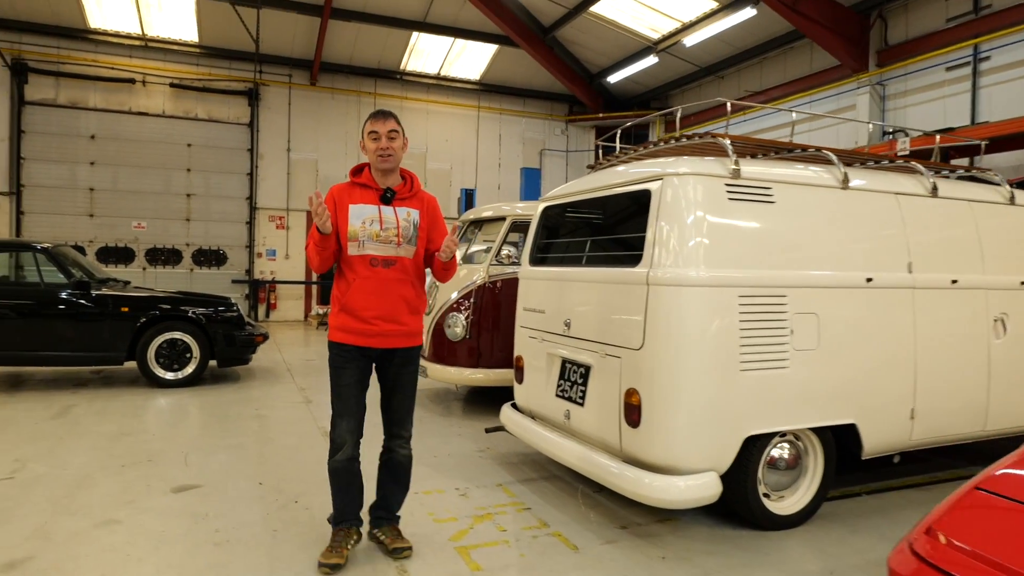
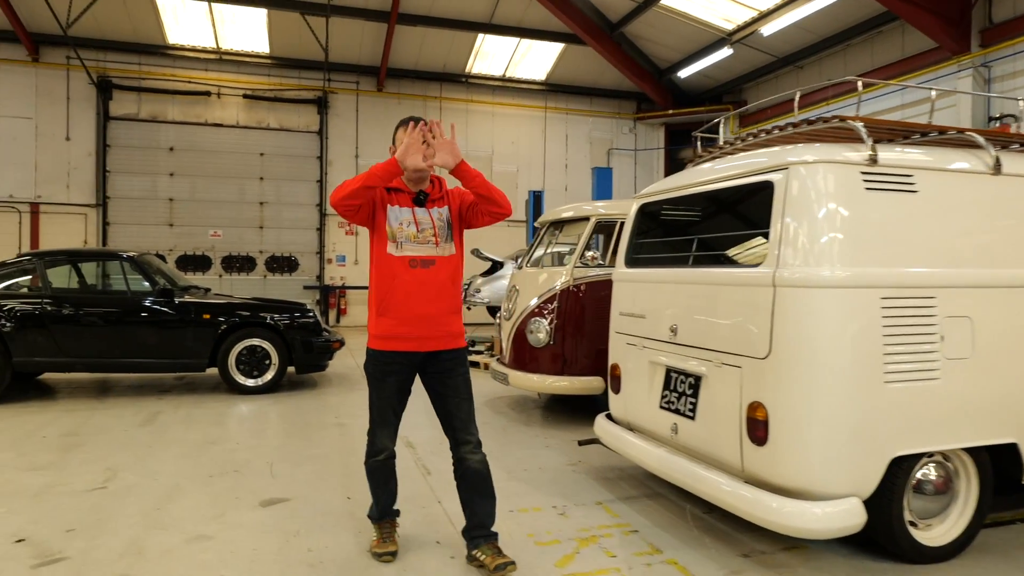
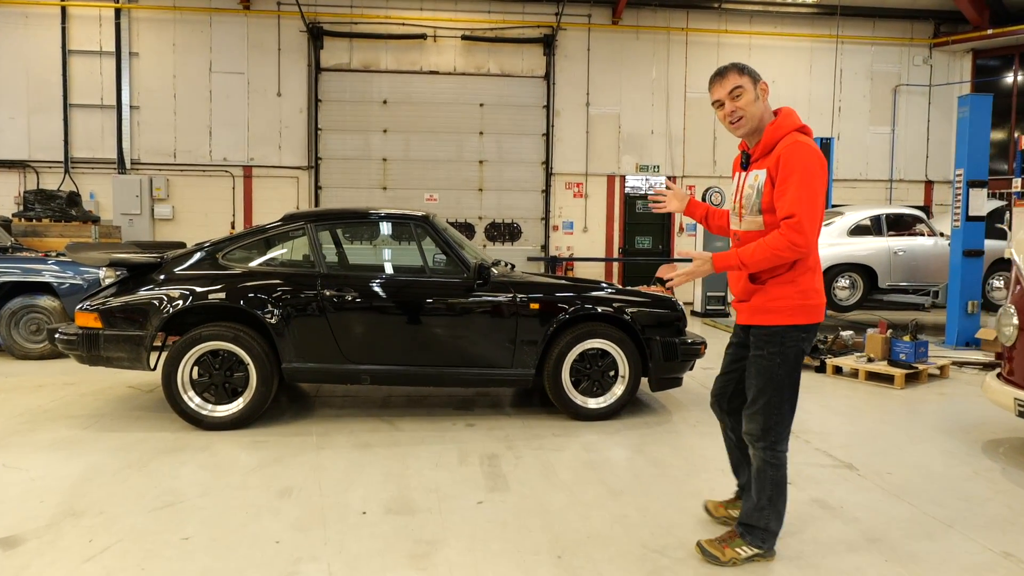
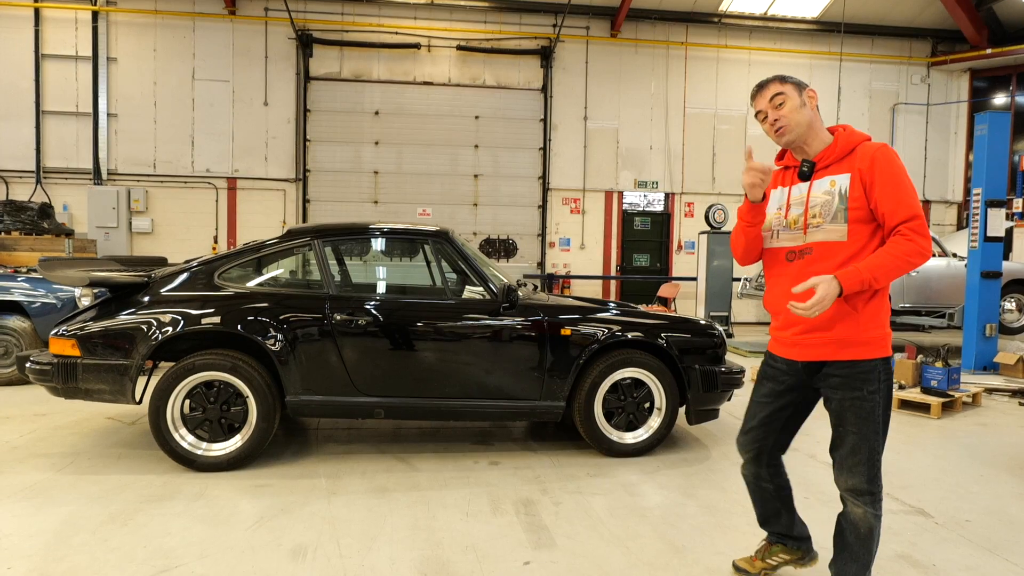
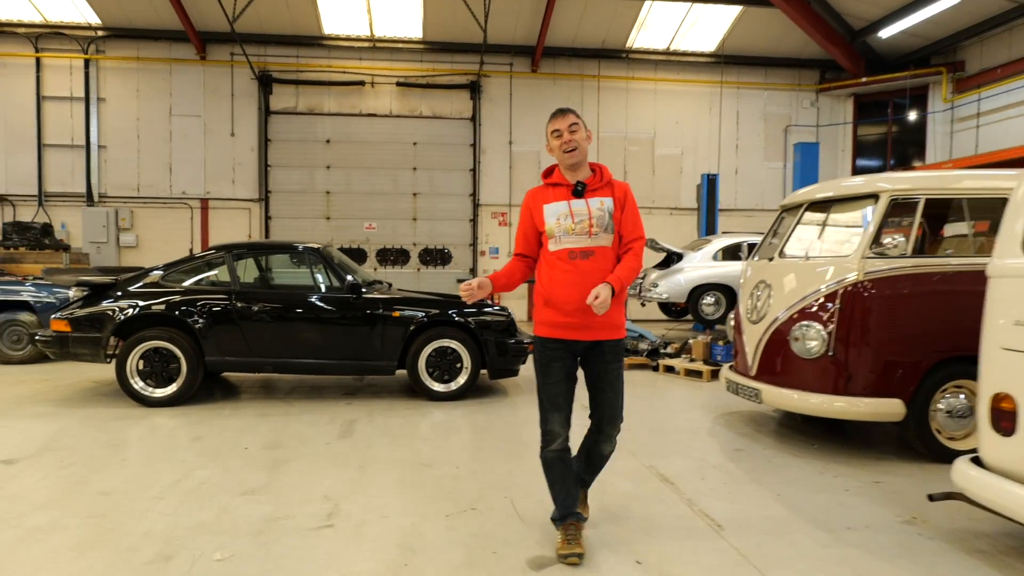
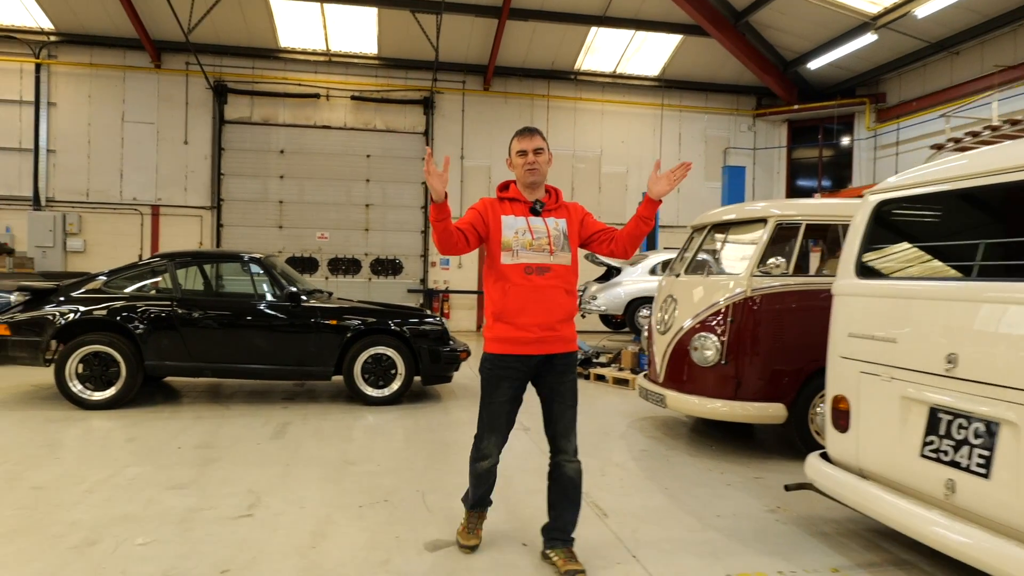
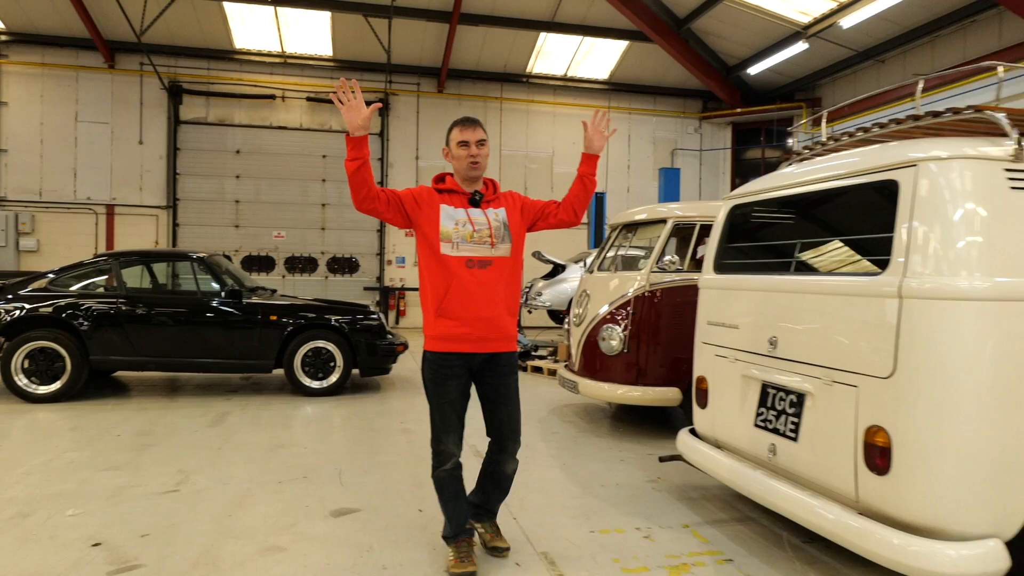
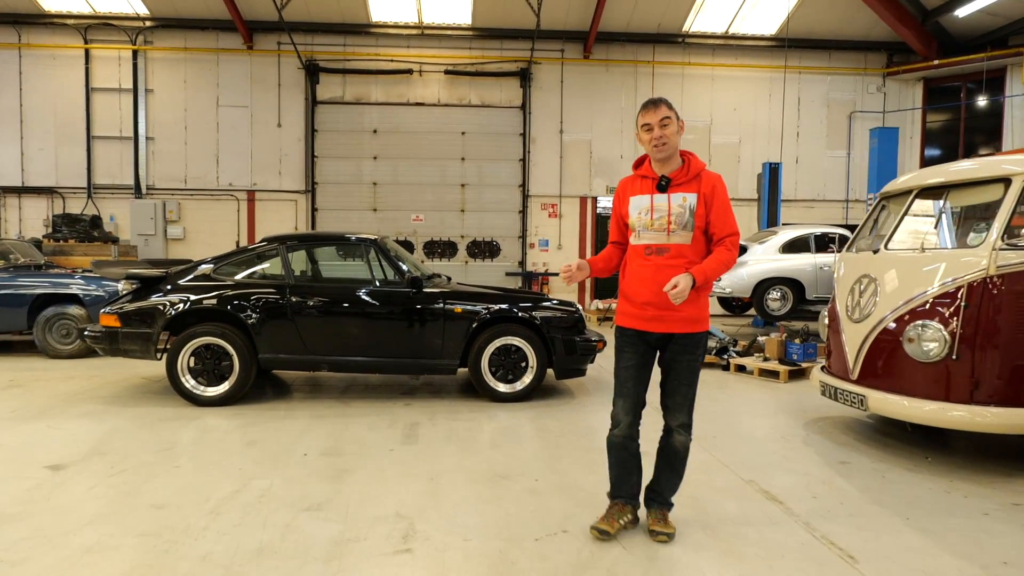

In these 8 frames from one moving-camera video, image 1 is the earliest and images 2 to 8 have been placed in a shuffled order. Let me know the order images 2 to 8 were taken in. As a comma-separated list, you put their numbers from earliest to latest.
2, 7, 6, 5, 8, 3, 4
